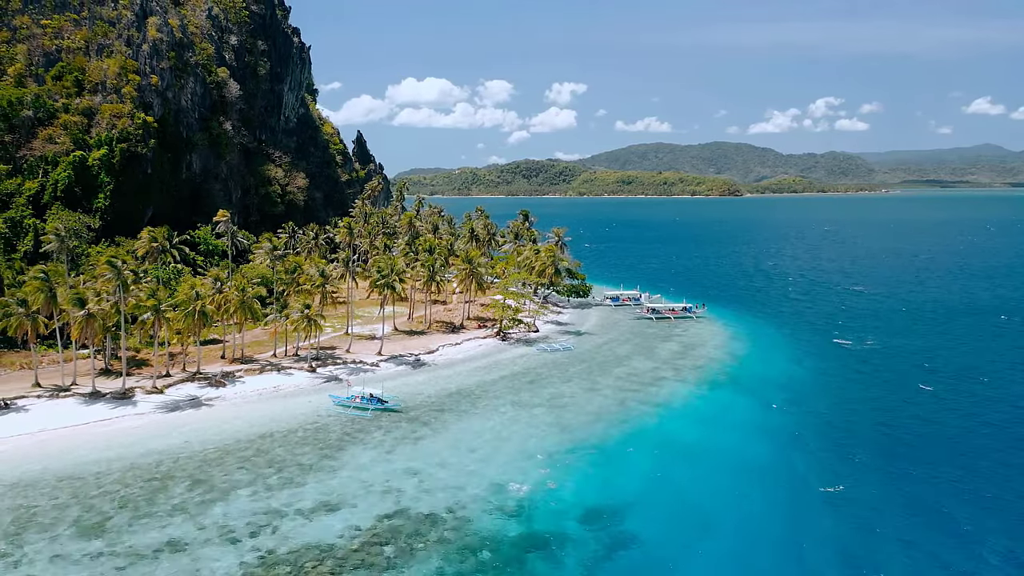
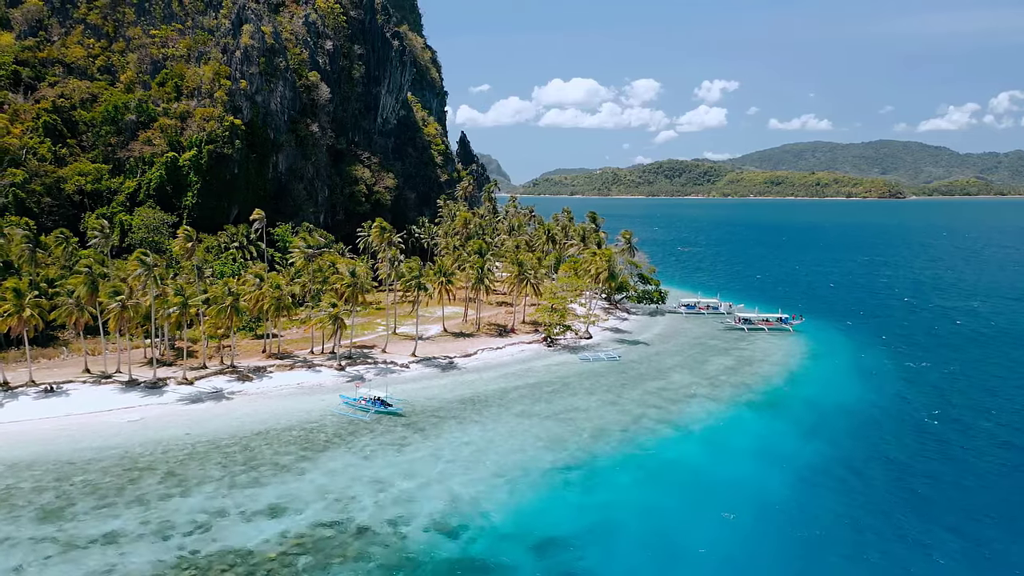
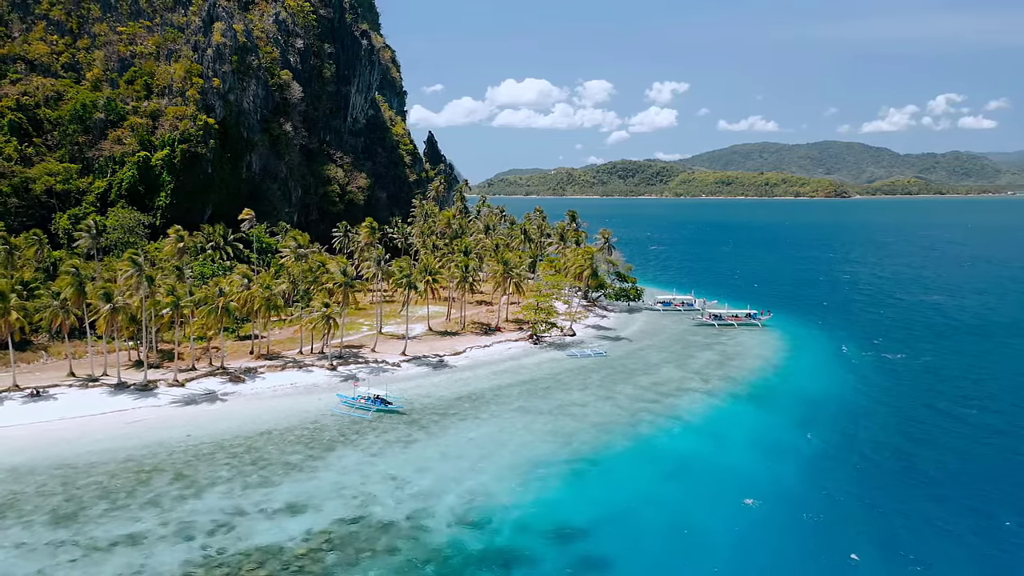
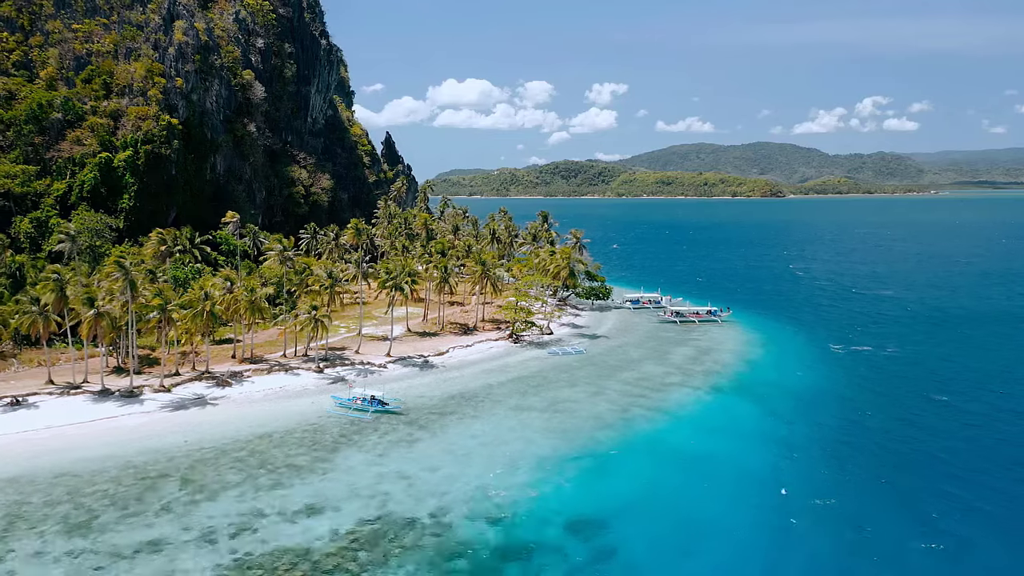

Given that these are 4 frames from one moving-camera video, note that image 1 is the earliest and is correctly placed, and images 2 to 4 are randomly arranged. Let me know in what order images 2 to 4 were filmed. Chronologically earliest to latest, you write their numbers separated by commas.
4, 3, 2
